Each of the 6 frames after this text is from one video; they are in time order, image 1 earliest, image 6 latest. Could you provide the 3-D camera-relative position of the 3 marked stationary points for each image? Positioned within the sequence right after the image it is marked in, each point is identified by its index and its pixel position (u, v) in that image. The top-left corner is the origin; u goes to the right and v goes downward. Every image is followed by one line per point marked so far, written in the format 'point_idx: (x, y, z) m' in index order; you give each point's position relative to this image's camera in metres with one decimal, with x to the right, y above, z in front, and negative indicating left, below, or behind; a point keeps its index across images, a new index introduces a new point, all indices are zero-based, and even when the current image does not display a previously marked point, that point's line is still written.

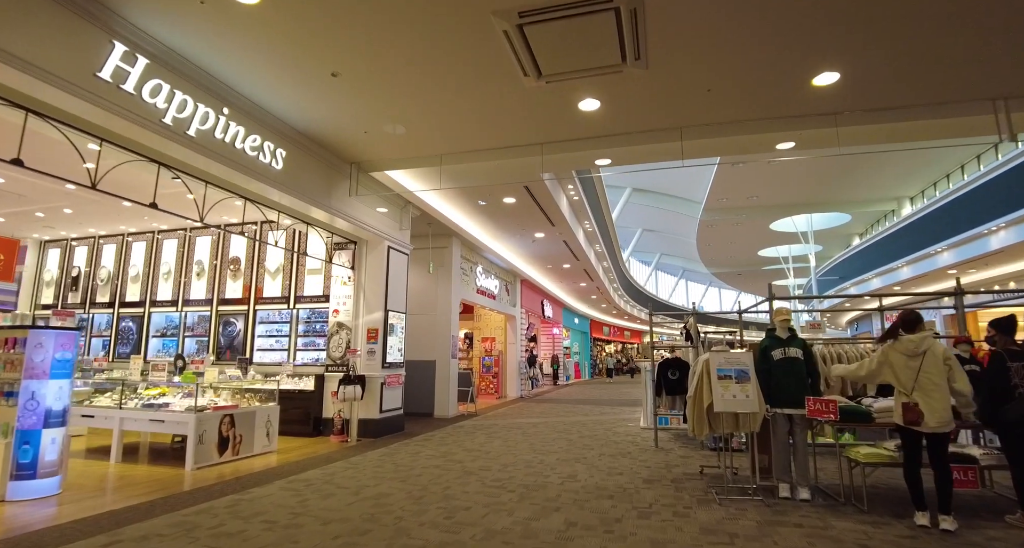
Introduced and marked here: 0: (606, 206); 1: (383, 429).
0: (+1.9, +1.4, +11.5) m
1: (-1.8, -2.2, +7.7) m
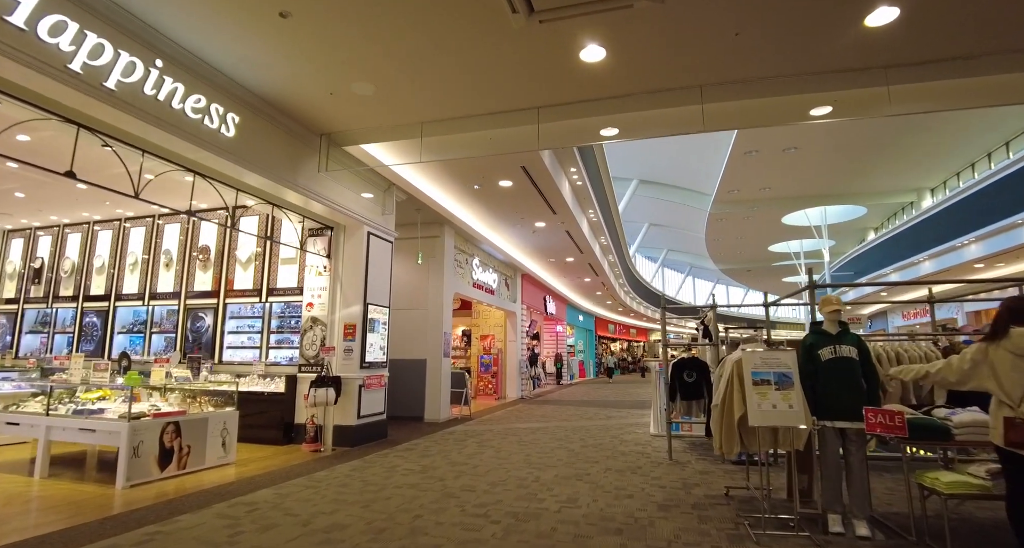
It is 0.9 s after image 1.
0: (+1.9, +1.6, +10.6) m
1: (-1.9, -2.0, +6.9) m
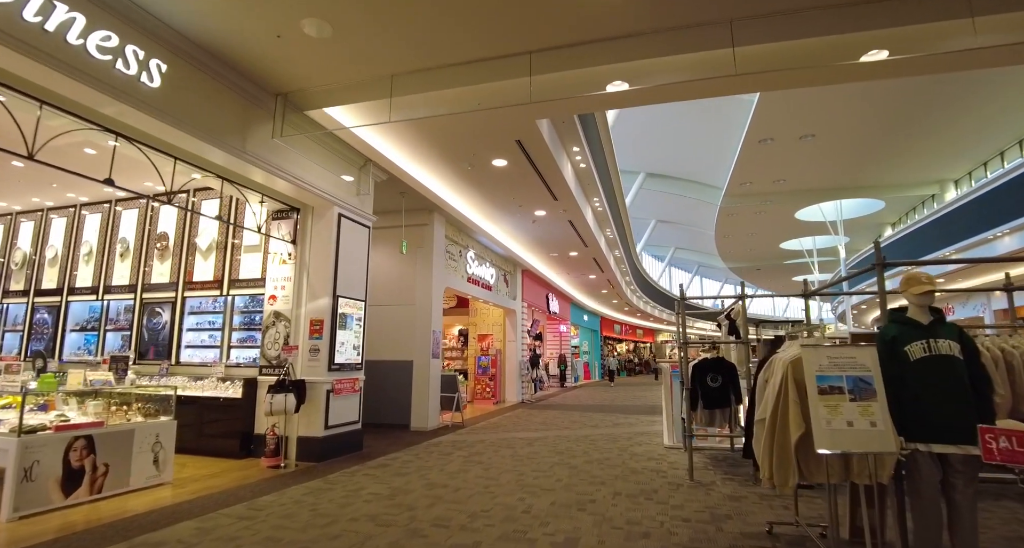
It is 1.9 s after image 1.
0: (+1.8, +1.7, +9.7) m
1: (-1.9, -1.9, +5.9) m
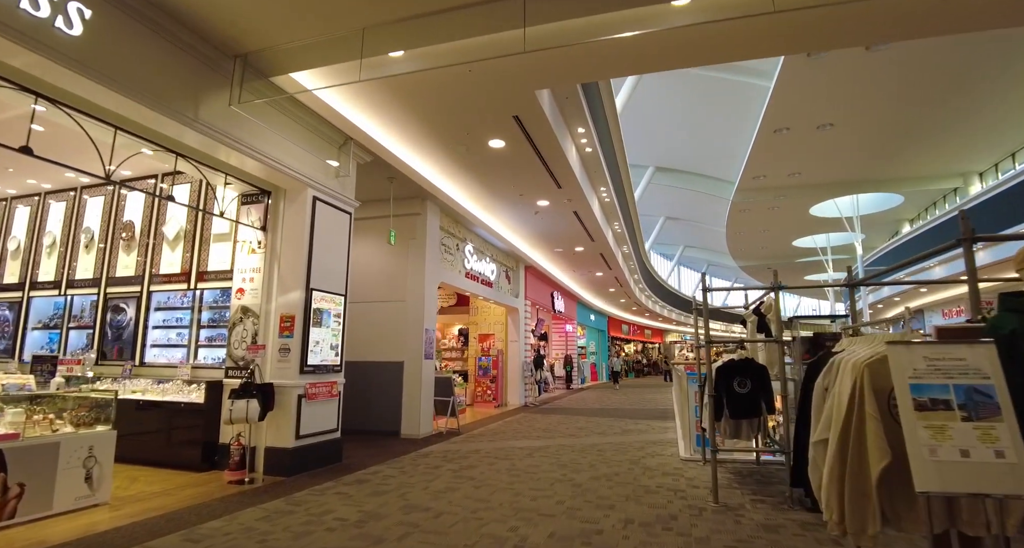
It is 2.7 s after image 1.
0: (+1.8, +1.8, +9.0) m
1: (-2.0, -1.8, +5.3) m
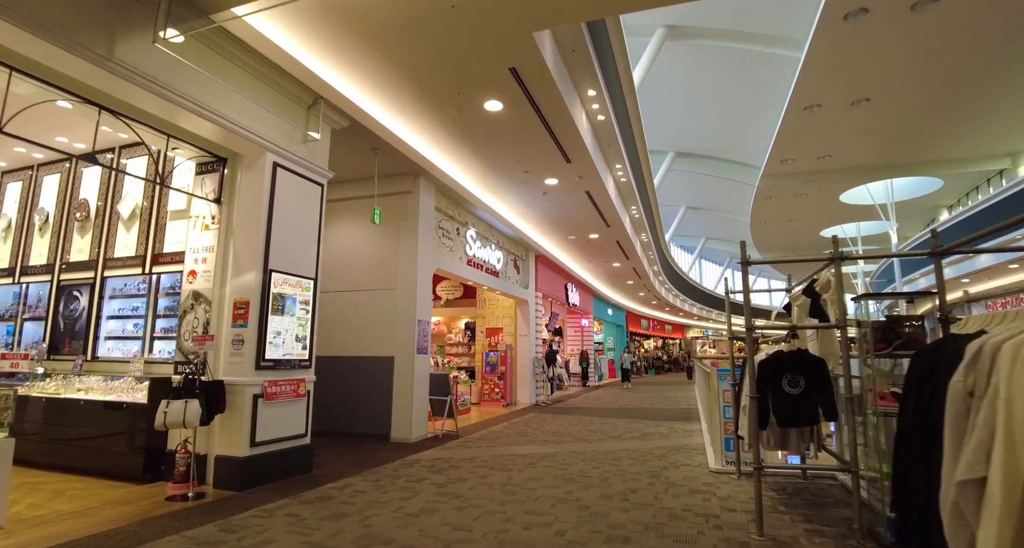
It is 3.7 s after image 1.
0: (+1.9, +2.0, +8.0) m
1: (-2.0, -1.6, +4.5) m
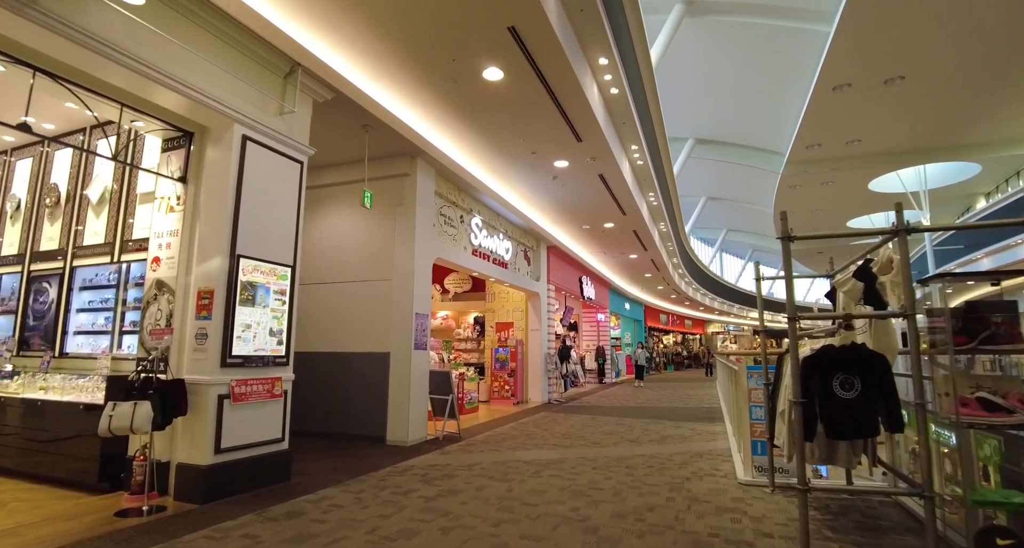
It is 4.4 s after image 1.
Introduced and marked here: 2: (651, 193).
0: (+2.0, +2.2, +7.4) m
1: (-2.0, -1.5, +4.0) m
2: (+2.6, +1.5, +10.2) m
